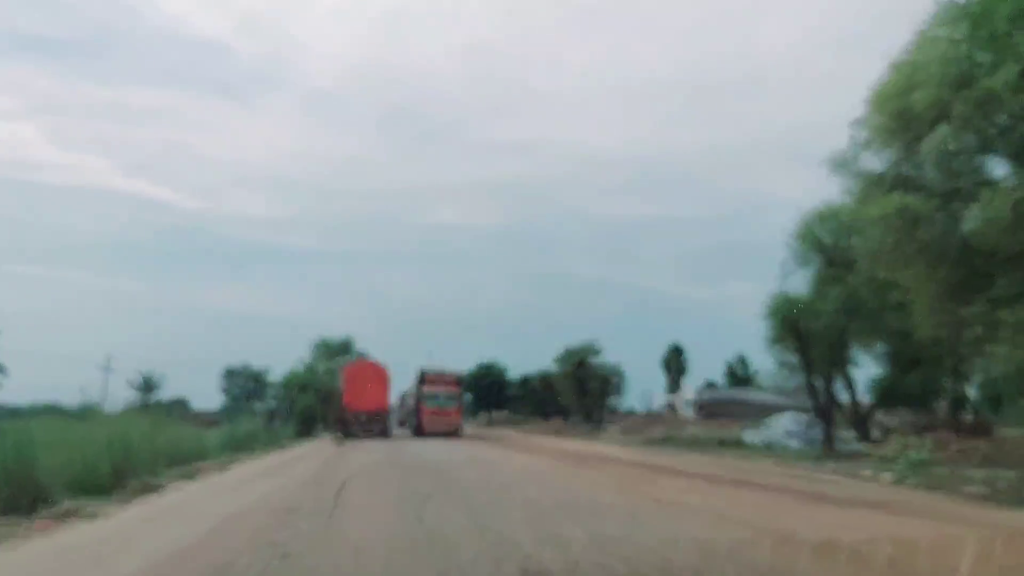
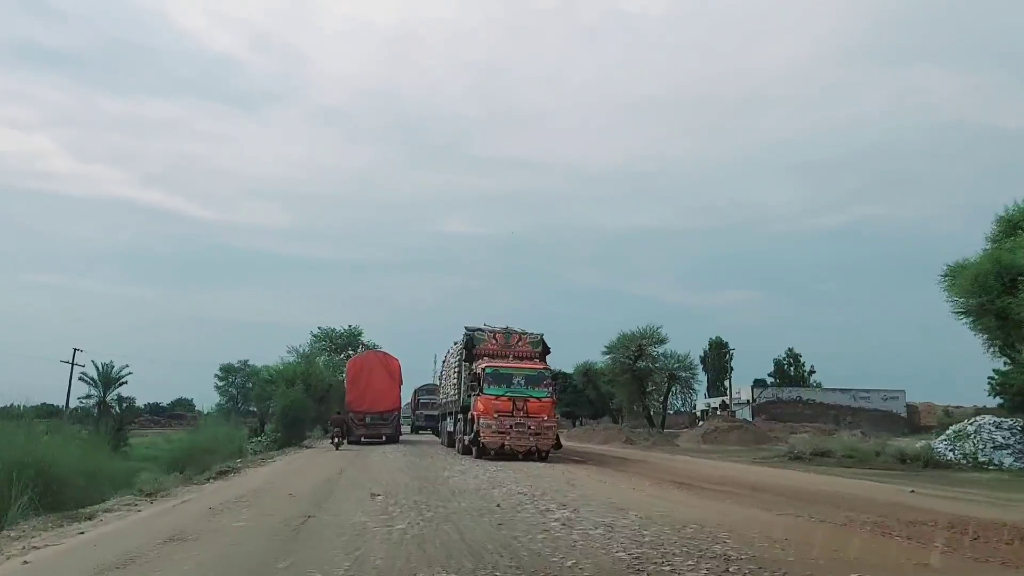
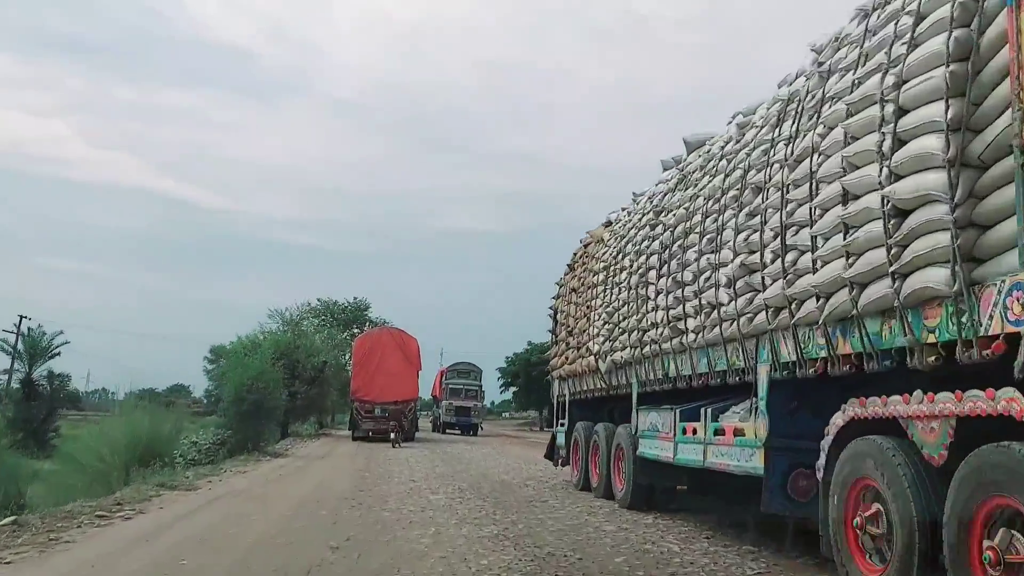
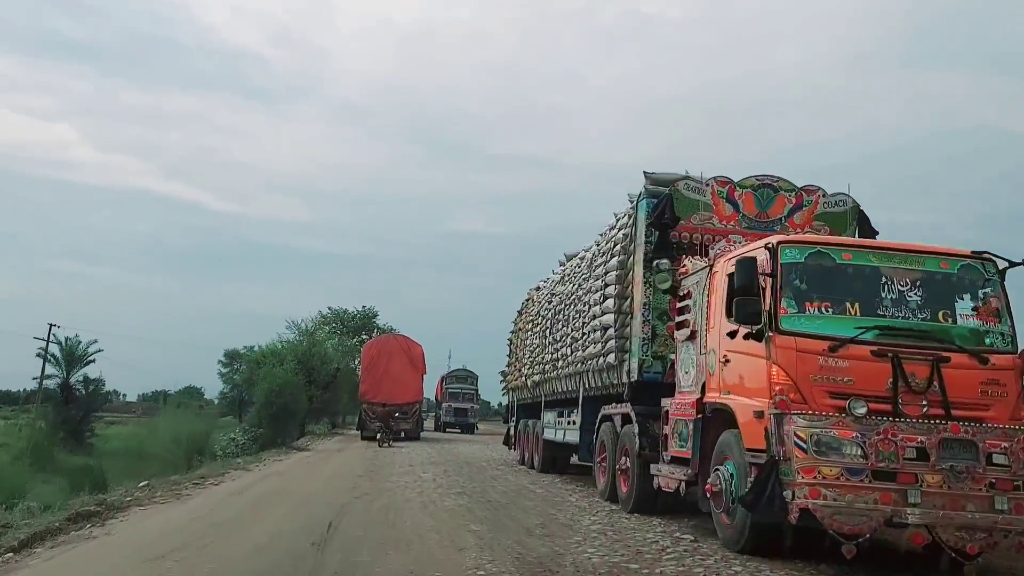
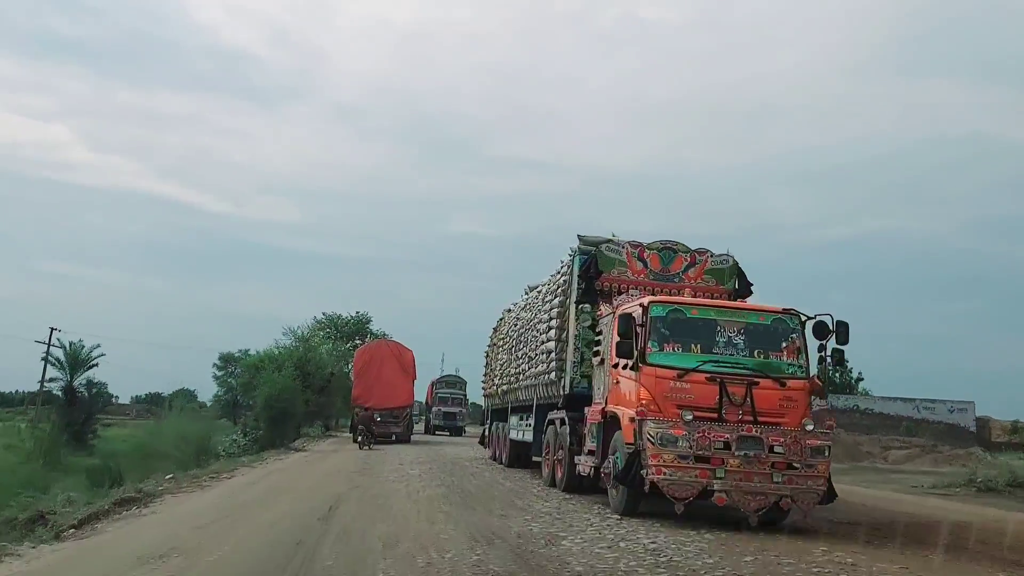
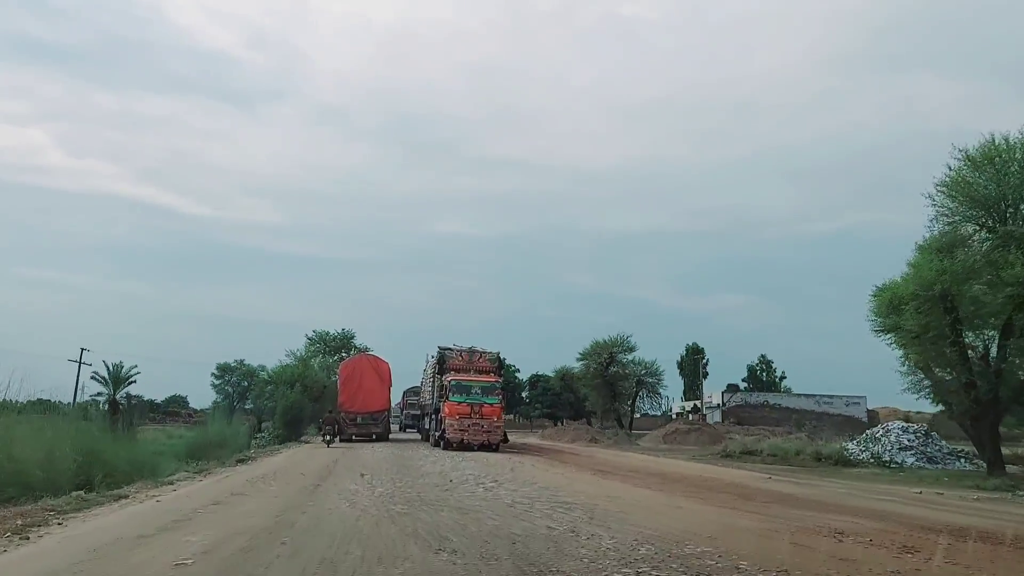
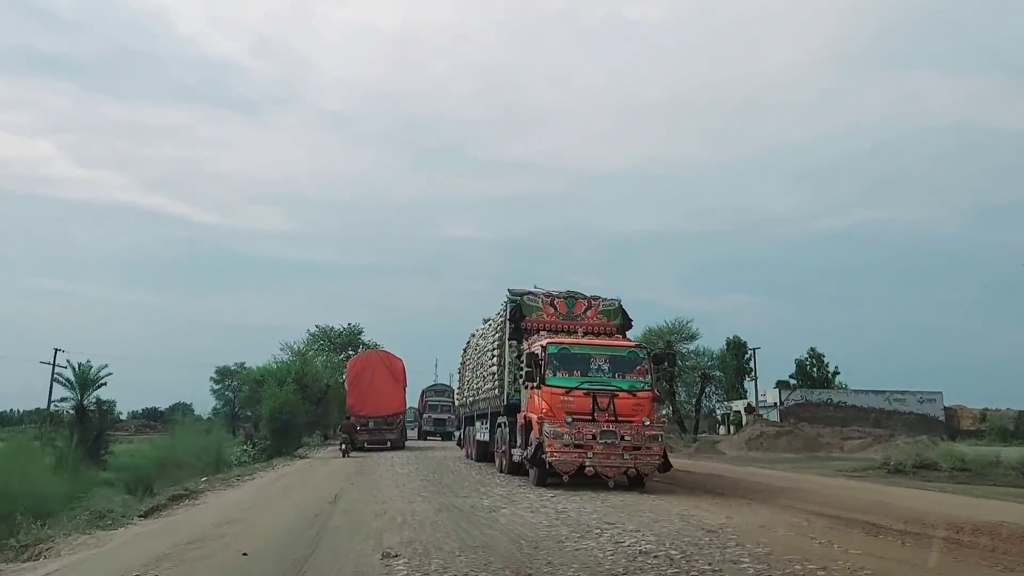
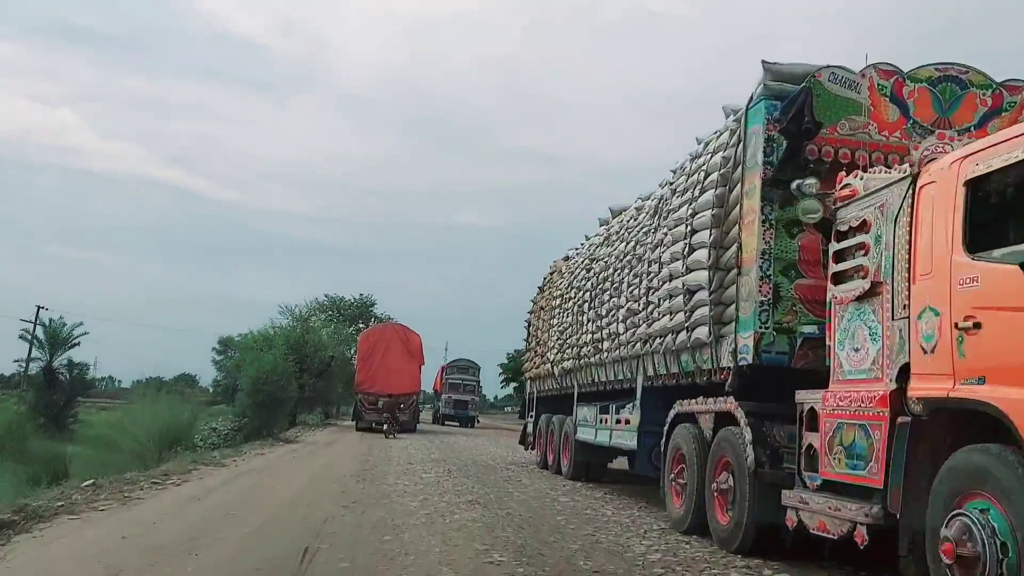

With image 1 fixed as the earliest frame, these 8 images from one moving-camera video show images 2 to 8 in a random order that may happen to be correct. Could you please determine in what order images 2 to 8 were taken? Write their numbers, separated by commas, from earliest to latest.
6, 2, 7, 5, 4, 8, 3
